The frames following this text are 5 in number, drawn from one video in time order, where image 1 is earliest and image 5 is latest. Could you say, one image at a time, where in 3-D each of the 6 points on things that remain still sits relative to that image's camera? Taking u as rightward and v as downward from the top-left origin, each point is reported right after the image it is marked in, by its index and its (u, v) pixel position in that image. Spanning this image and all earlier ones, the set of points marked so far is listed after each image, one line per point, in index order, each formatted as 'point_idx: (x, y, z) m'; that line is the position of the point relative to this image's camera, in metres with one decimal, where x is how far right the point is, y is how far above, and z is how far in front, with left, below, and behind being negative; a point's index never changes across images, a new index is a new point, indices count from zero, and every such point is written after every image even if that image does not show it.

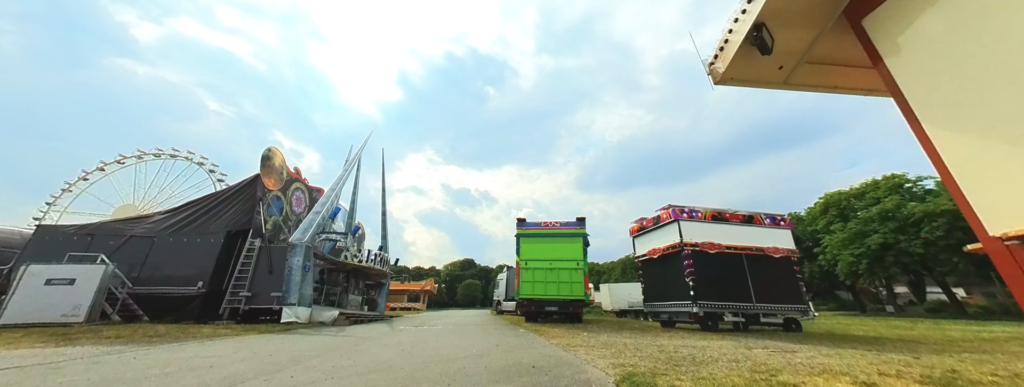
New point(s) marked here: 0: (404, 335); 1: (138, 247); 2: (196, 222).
0: (-3.6, -4.6, +10.2) m
1: (-16.4, -2.4, +13.7) m
2: (-14.6, -1.3, +14.4) m
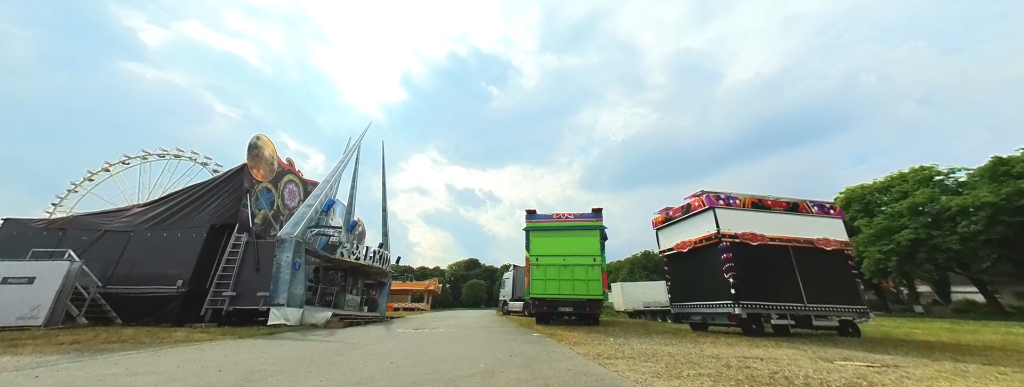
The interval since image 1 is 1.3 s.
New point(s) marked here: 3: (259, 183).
0: (-3.3, -4.2, +9.0) m
1: (-16.0, -2.0, +12.6) m
2: (-14.2, -0.9, +13.3) m
3: (-12.5, +0.5, +15.4) m
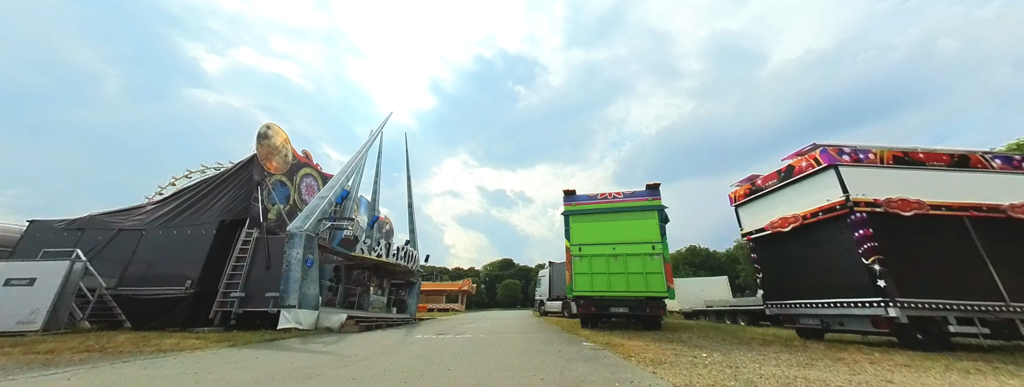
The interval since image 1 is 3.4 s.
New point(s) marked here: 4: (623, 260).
0: (-2.3, -3.6, +7.1) m
1: (-14.7, -1.9, +11.9) m
2: (-12.9, -0.7, +12.5) m
3: (-11.0, +0.8, +14.4) m
4: (+3.6, -2.2, +10.3) m
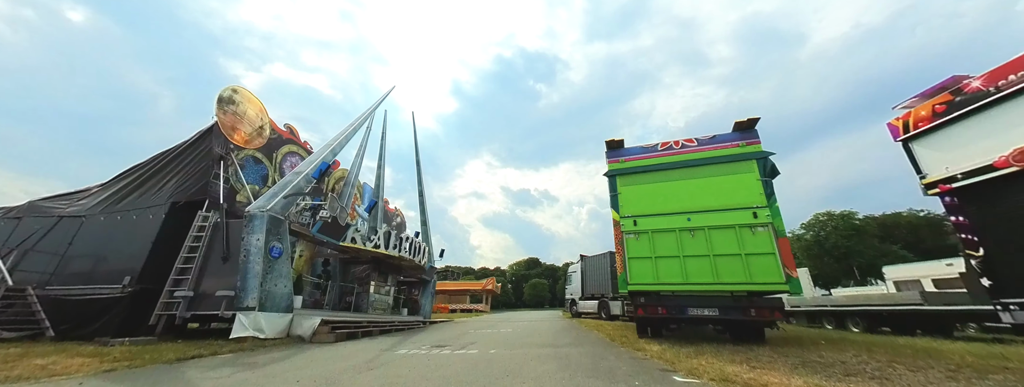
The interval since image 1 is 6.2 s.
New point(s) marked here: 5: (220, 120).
0: (-2.0, -2.5, +4.0) m
1: (-14.0, -1.2, +9.8) m
2: (-12.2, 0.0, +10.2) m
3: (-10.3, +1.6, +12.0) m
4: (+4.1, -0.9, +6.8) m
5: (-10.2, +2.5, +11.1) m
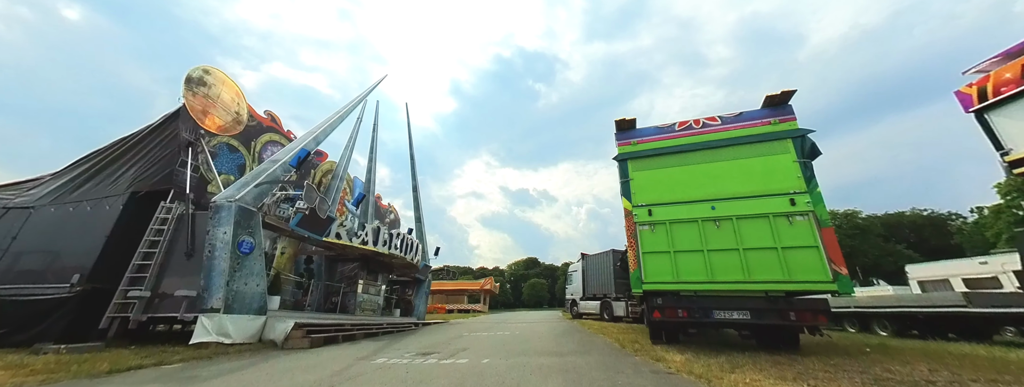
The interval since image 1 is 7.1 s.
0: (-2.0, -2.2, +3.1) m
1: (-14.1, -0.9, +8.8) m
2: (-12.3, +0.3, +9.2) m
3: (-10.3, +1.9, +11.0) m
4: (+4.1, -0.6, +5.8) m
5: (-10.3, +2.8, +10.1) m
